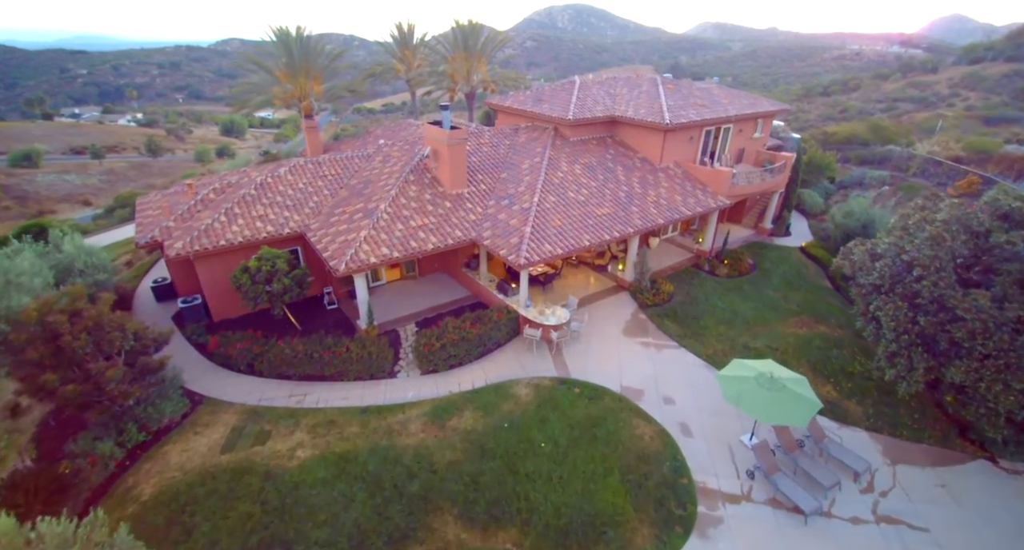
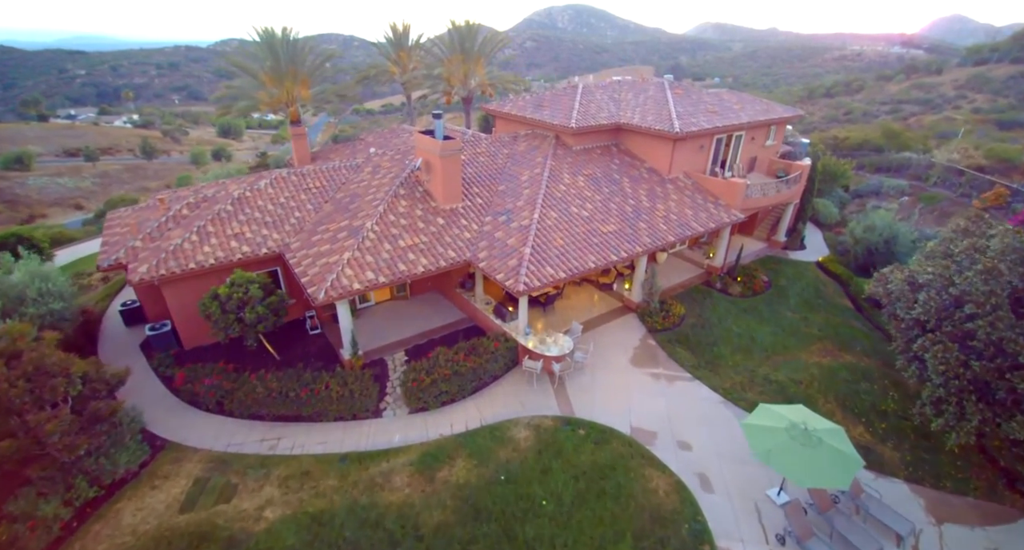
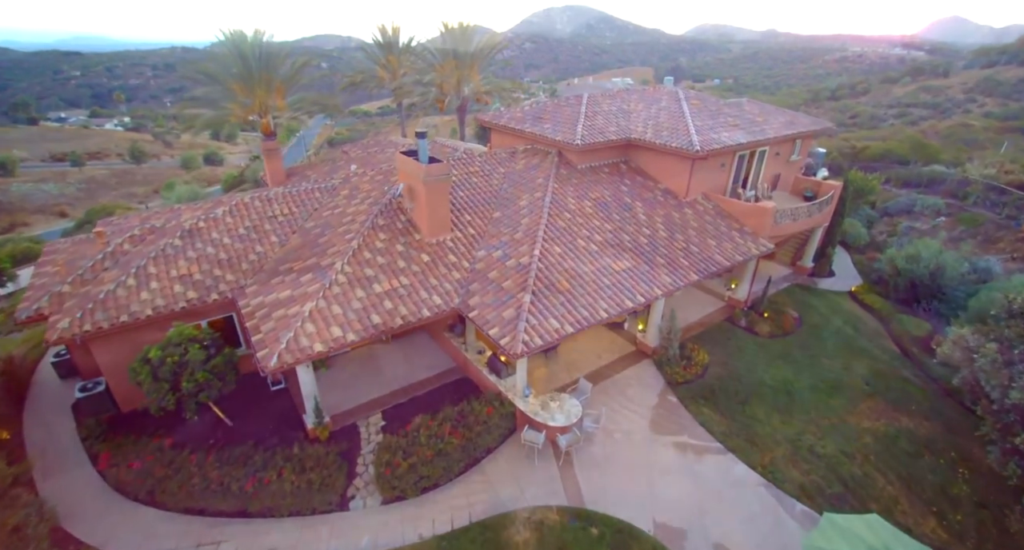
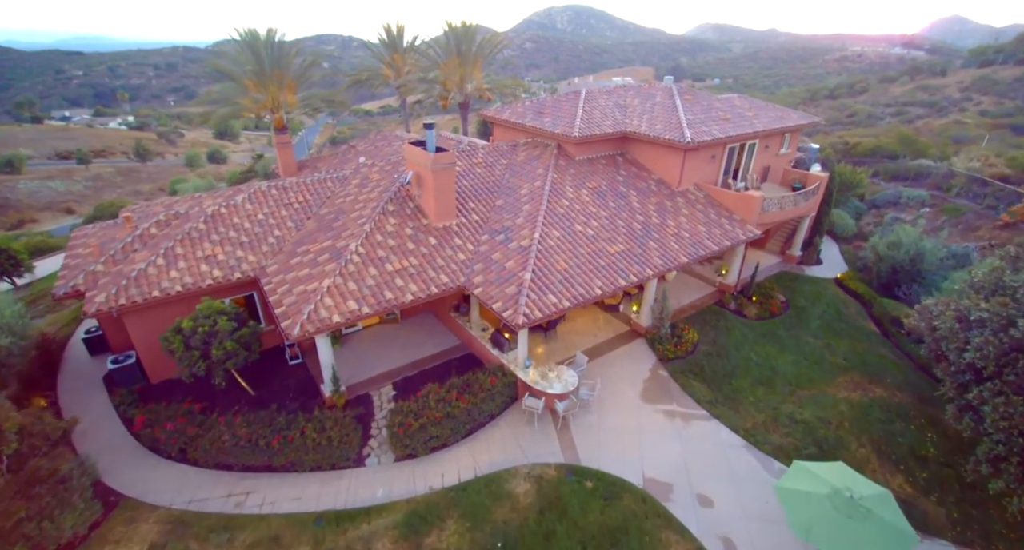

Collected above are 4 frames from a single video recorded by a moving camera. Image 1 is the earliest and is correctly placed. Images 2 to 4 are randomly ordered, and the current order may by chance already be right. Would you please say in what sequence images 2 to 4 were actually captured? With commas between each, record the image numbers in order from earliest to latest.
2, 4, 3
